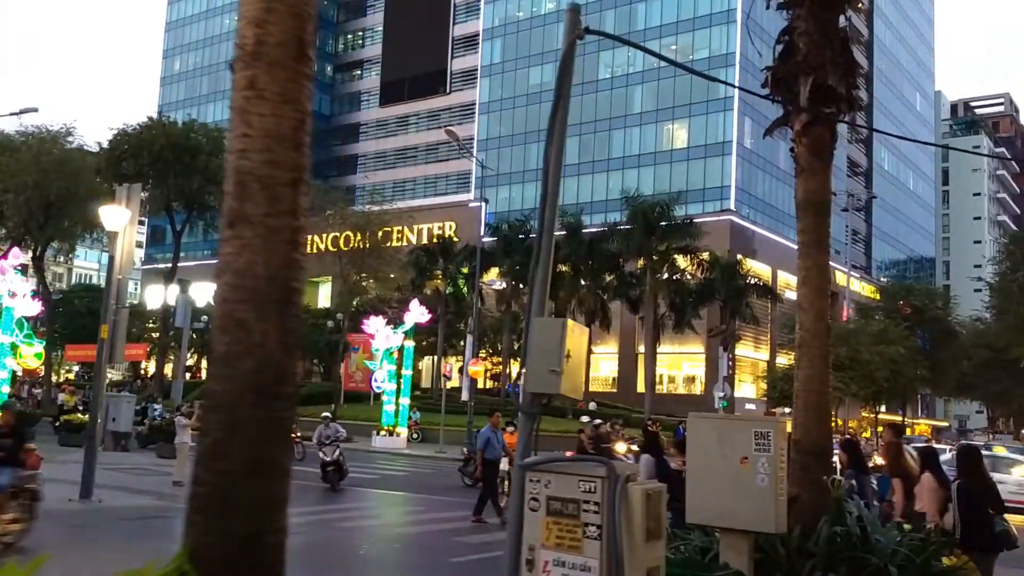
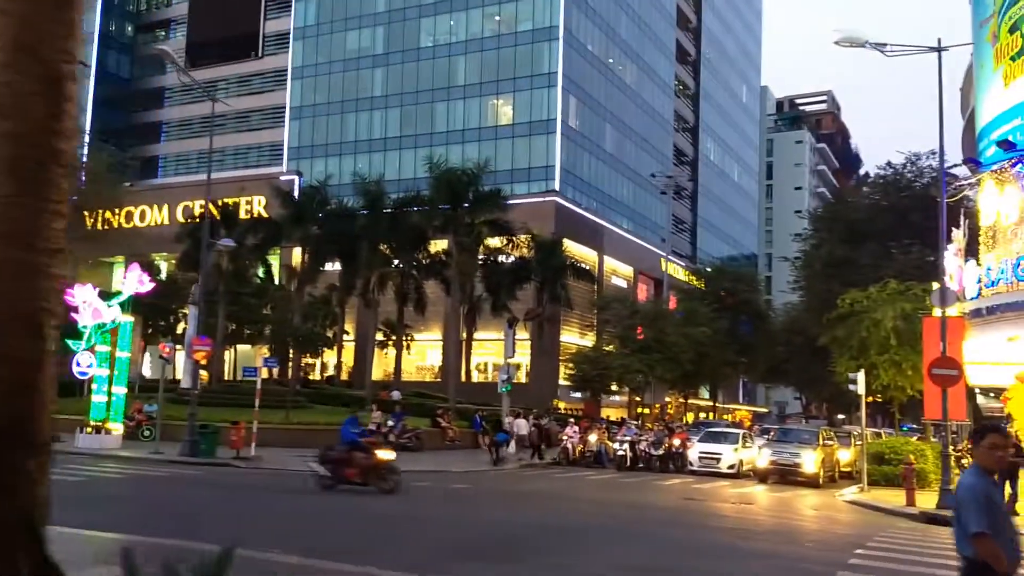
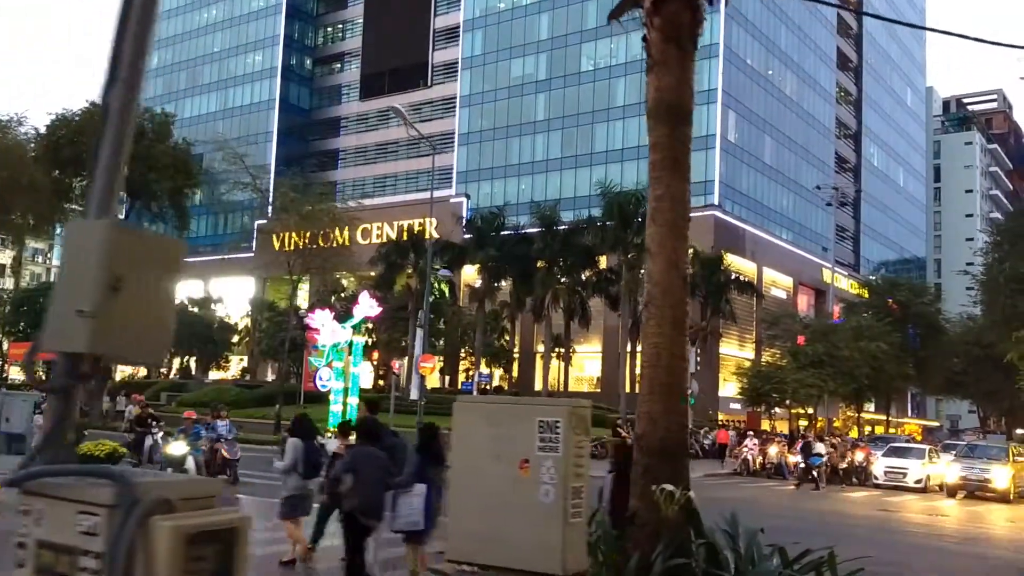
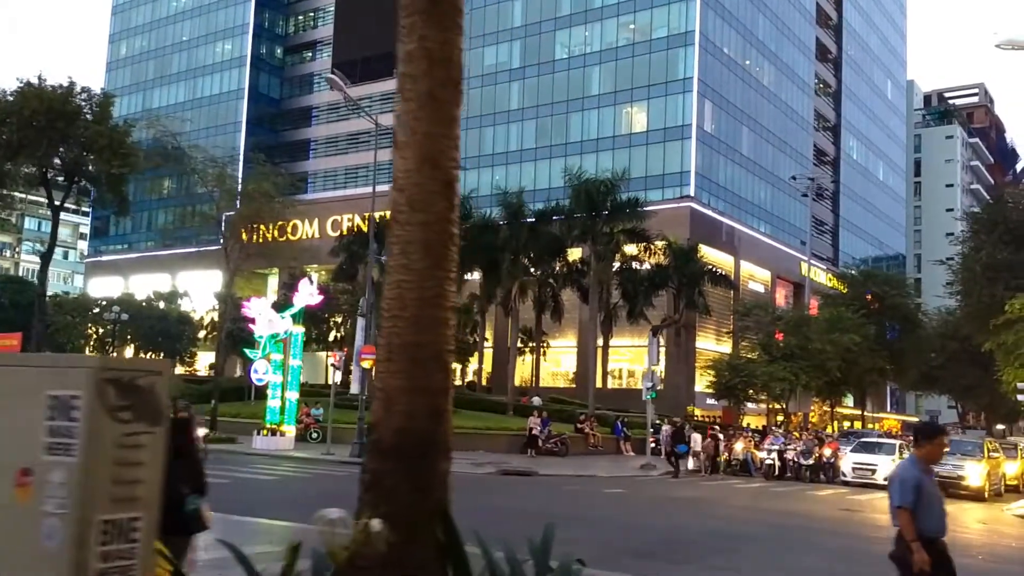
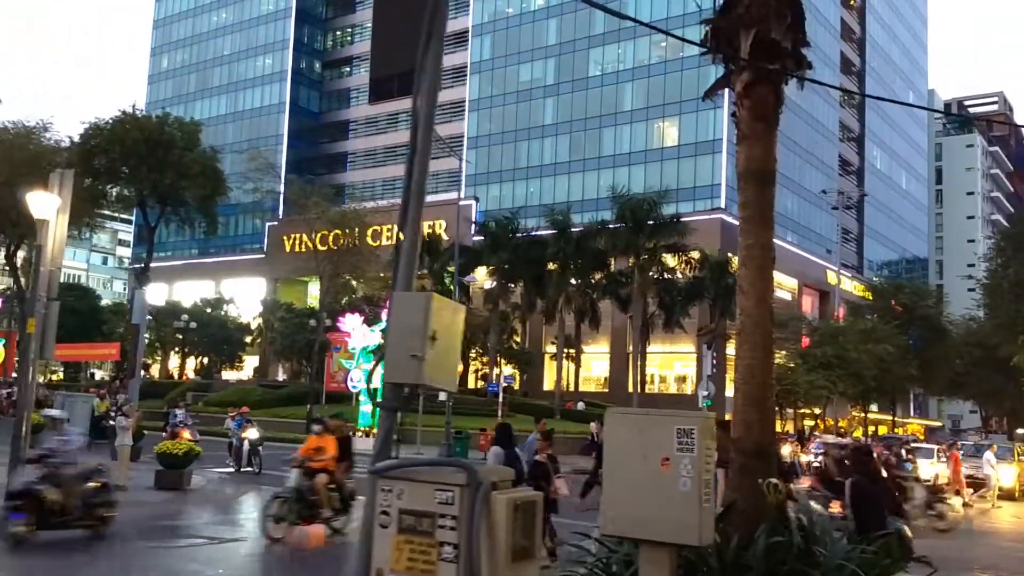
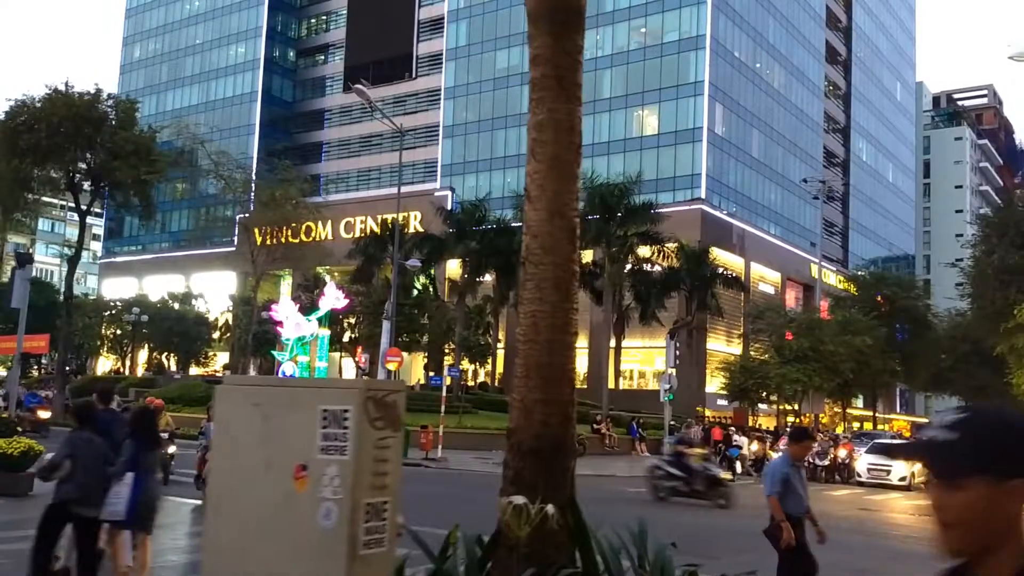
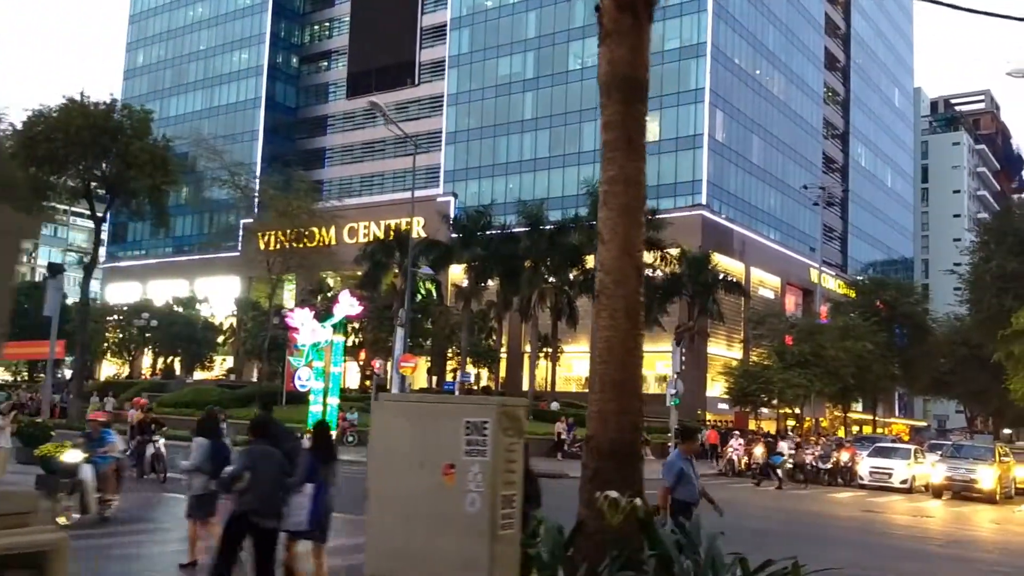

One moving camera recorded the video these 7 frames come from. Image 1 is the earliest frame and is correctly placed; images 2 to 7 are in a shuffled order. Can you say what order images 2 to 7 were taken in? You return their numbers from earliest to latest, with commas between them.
5, 3, 7, 6, 4, 2
